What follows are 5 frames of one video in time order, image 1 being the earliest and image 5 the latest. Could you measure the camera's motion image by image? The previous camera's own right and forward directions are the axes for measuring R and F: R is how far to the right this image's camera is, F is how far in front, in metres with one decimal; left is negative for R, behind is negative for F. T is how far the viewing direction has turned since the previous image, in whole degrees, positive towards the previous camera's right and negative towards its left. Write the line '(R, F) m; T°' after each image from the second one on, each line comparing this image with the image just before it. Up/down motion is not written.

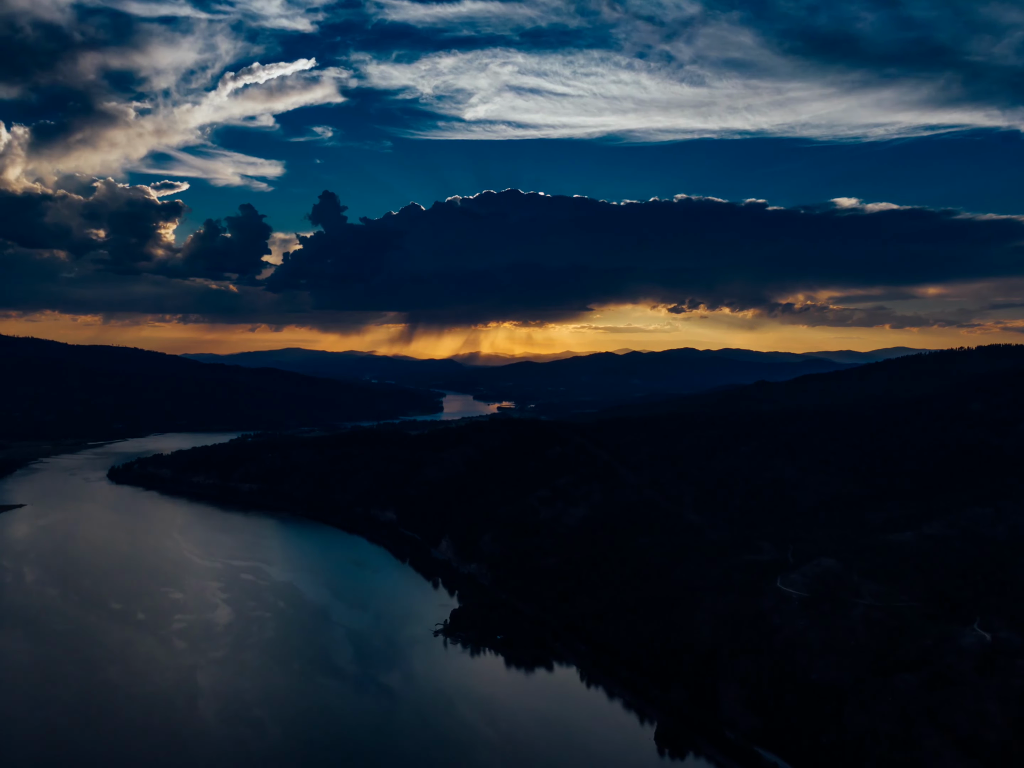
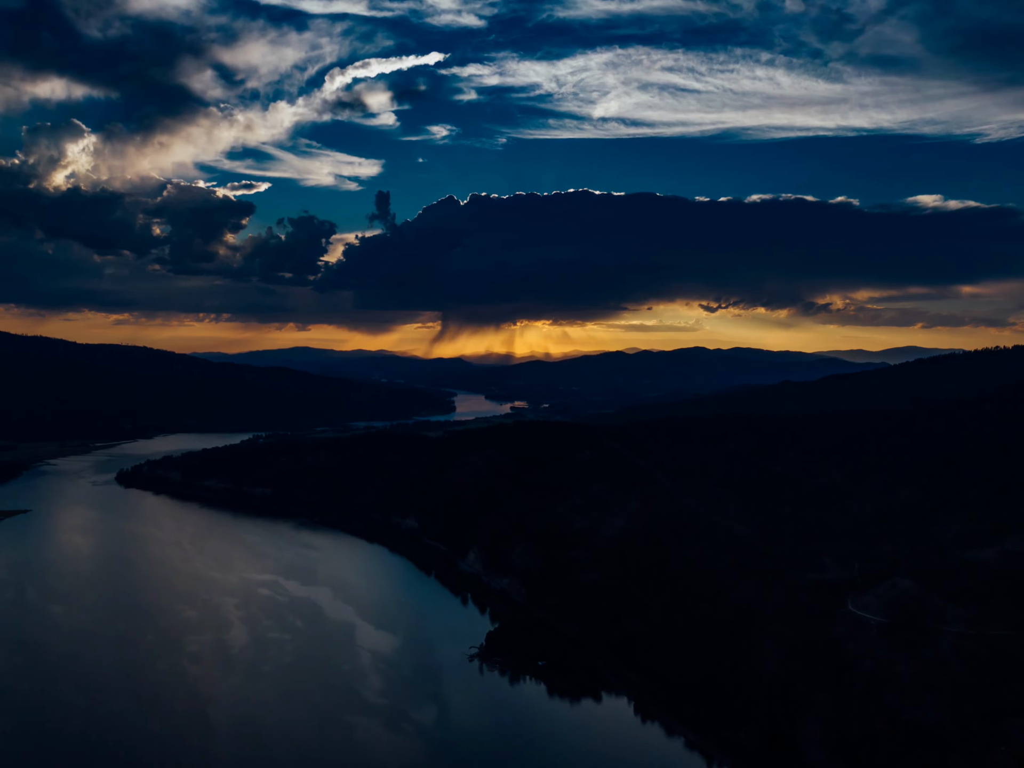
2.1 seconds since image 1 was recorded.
(-3.3, +4.7) m; 0°
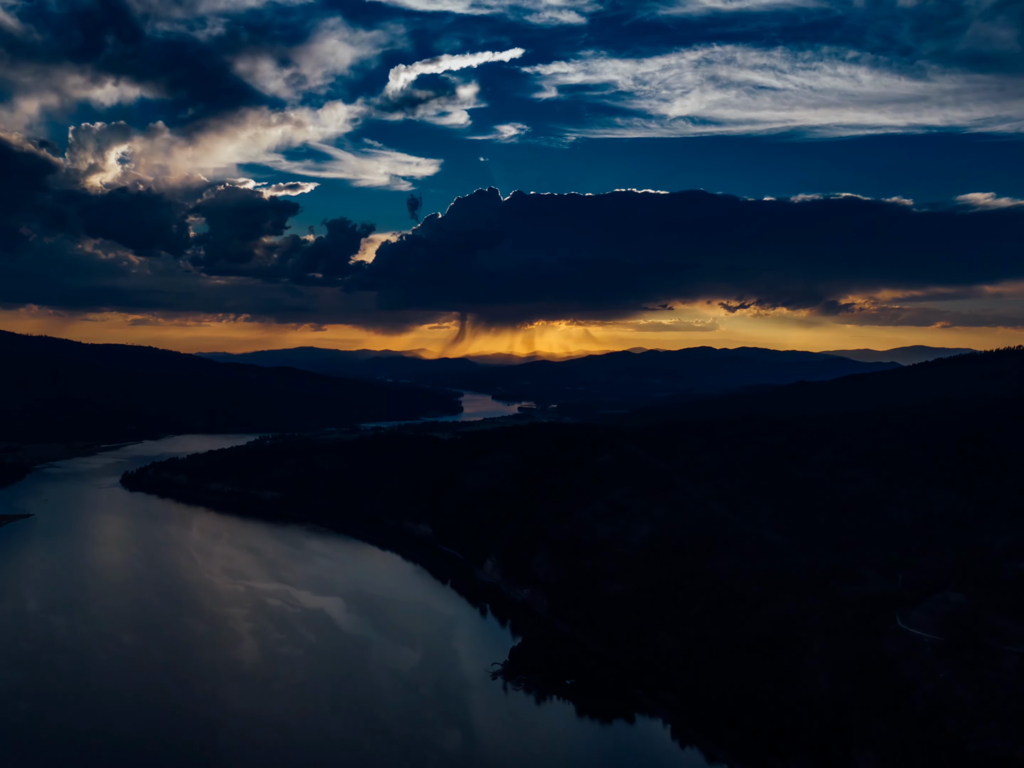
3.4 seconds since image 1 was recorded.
(-2.1, +2.8) m; 0°
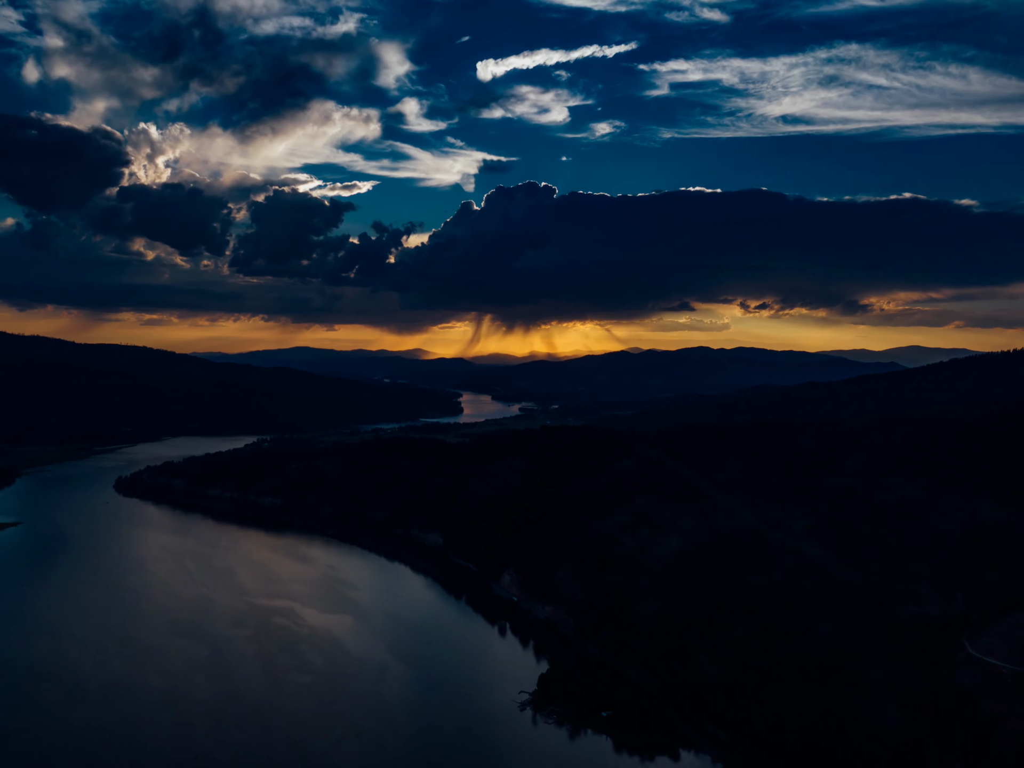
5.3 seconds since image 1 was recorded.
(-3.2, +4.0) m; +1°
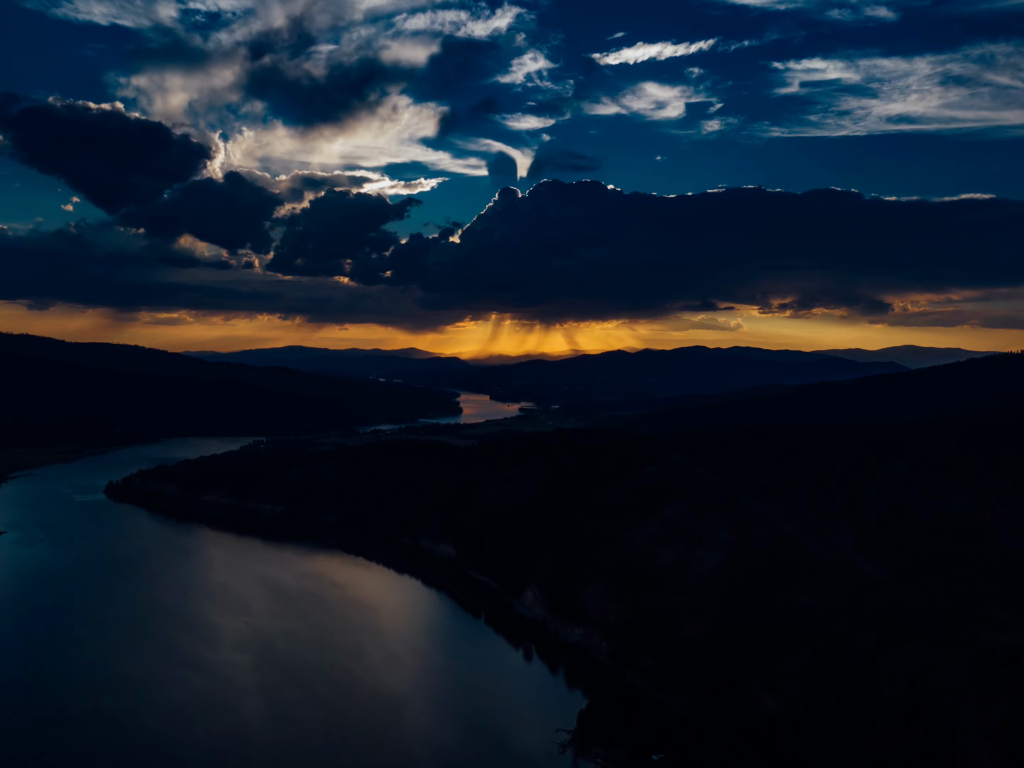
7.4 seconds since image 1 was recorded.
(-3.4, +4.5) m; +1°
